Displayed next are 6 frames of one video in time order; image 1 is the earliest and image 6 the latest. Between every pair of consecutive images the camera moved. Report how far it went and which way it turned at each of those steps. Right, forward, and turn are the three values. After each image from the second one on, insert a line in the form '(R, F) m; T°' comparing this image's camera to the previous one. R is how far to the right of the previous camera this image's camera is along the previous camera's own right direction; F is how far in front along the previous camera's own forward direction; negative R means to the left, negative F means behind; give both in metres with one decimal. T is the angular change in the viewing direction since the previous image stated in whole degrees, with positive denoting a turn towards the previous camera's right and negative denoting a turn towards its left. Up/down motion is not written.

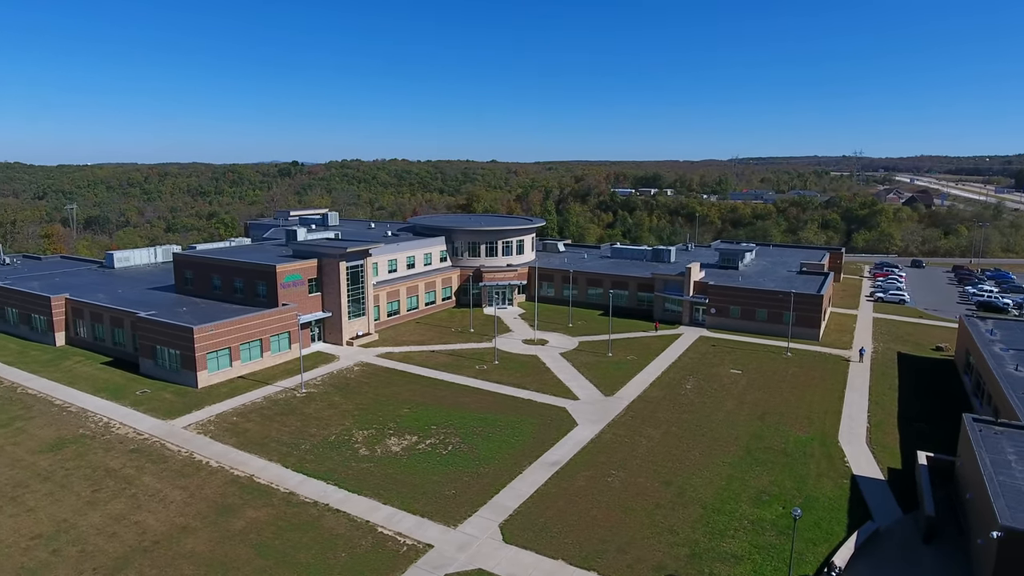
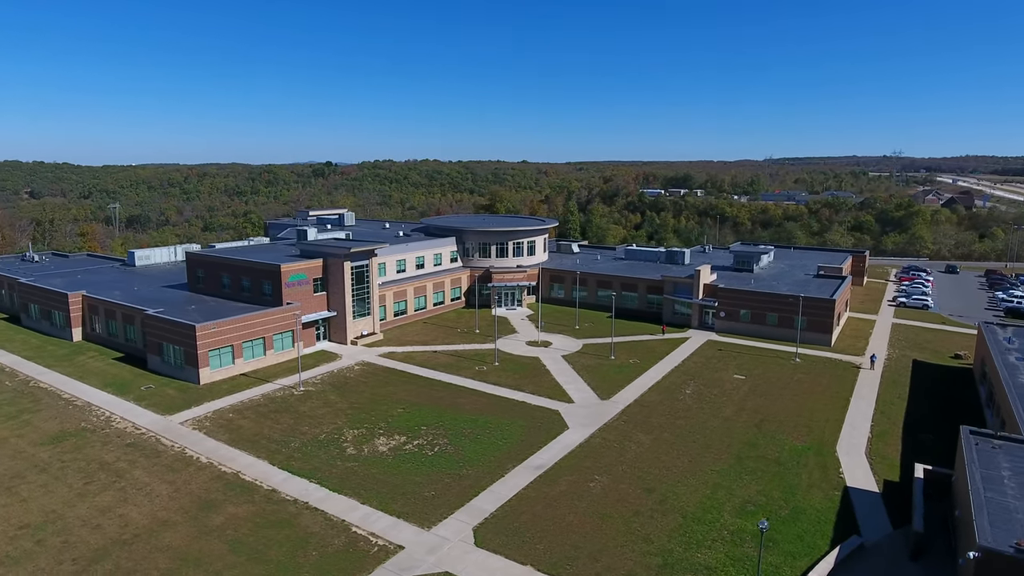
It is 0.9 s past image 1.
(+2.3, +0.2) m; -3°
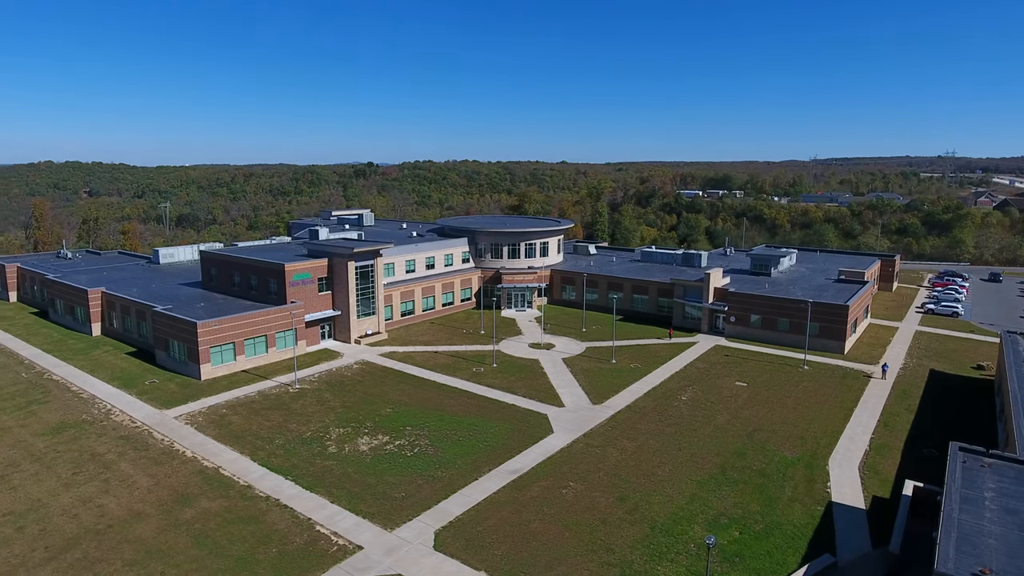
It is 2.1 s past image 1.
(+3.0, +0.4) m; -4°
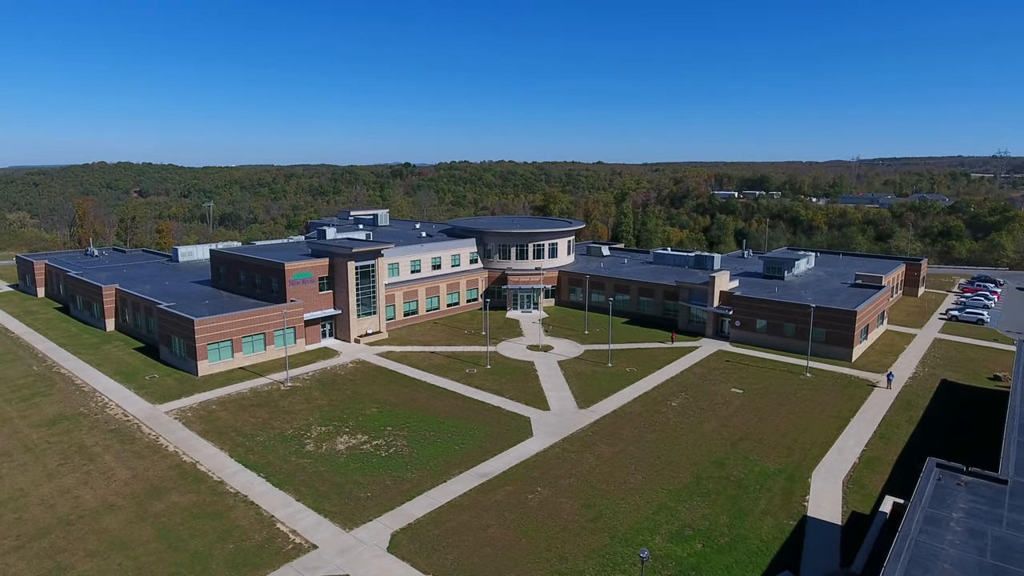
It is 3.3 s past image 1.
(+3.1, +0.4) m; -3°
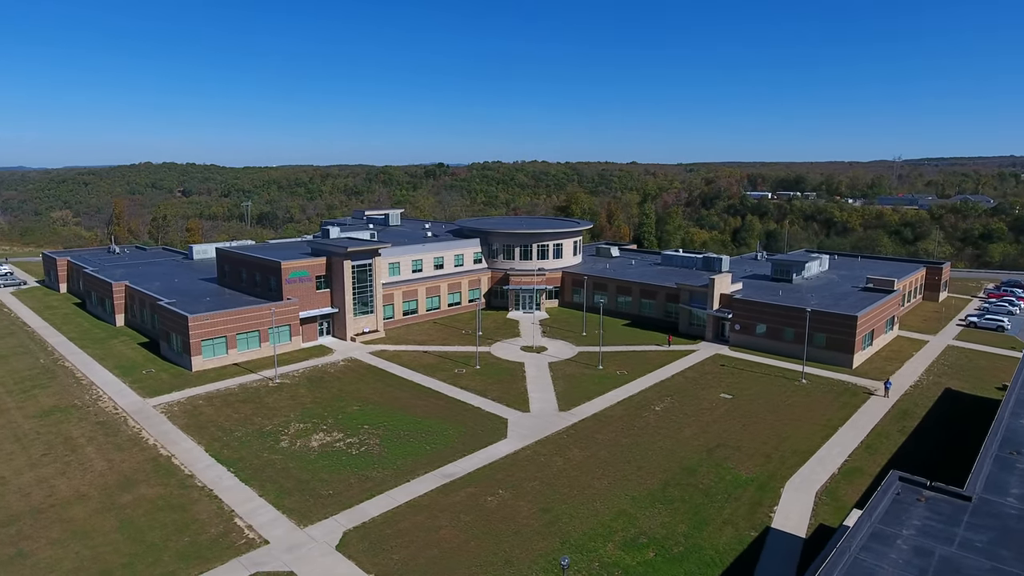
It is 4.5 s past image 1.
(+3.2, +0.3) m; -3°
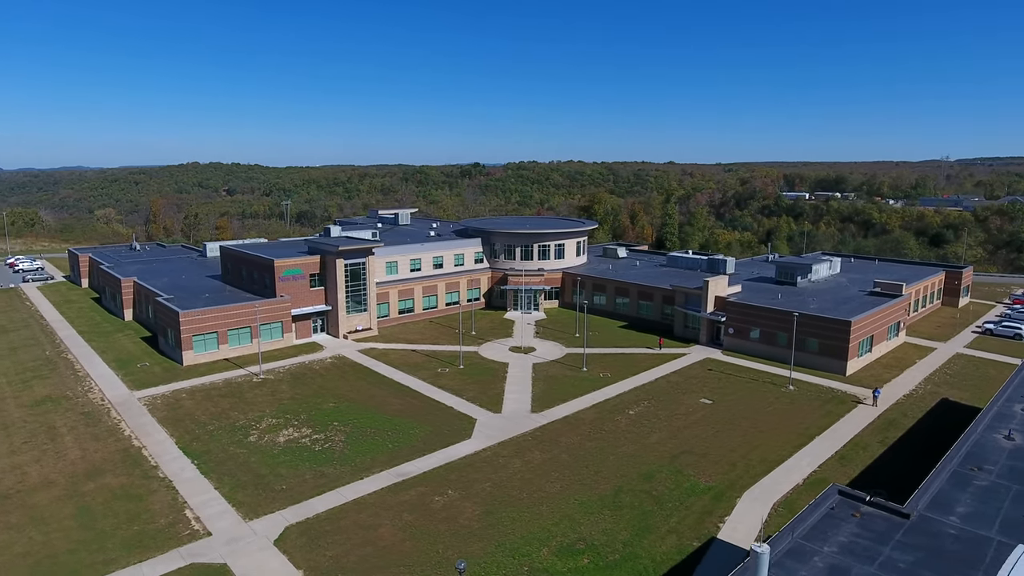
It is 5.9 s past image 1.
(+3.9, +0.3) m; -3°
